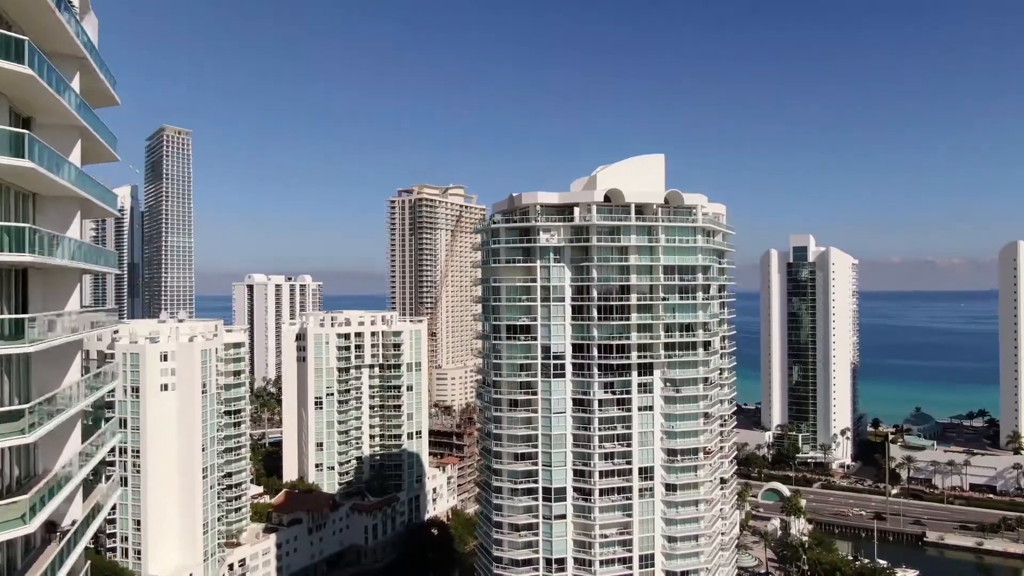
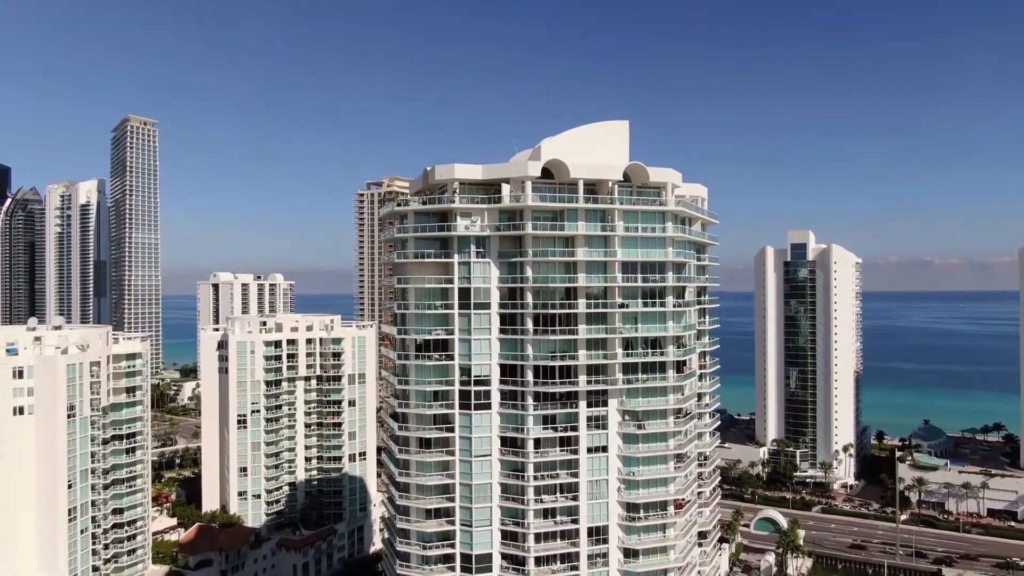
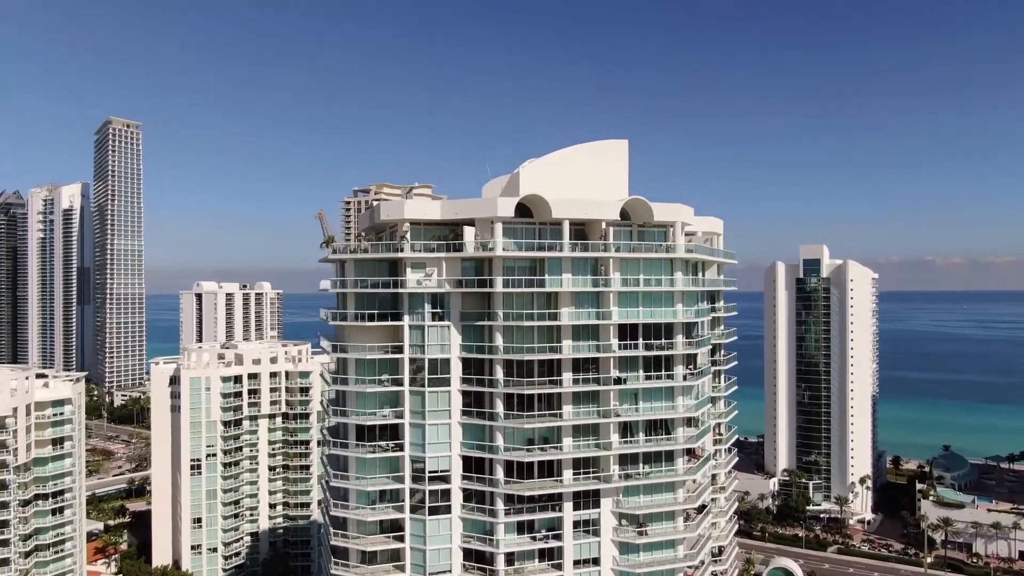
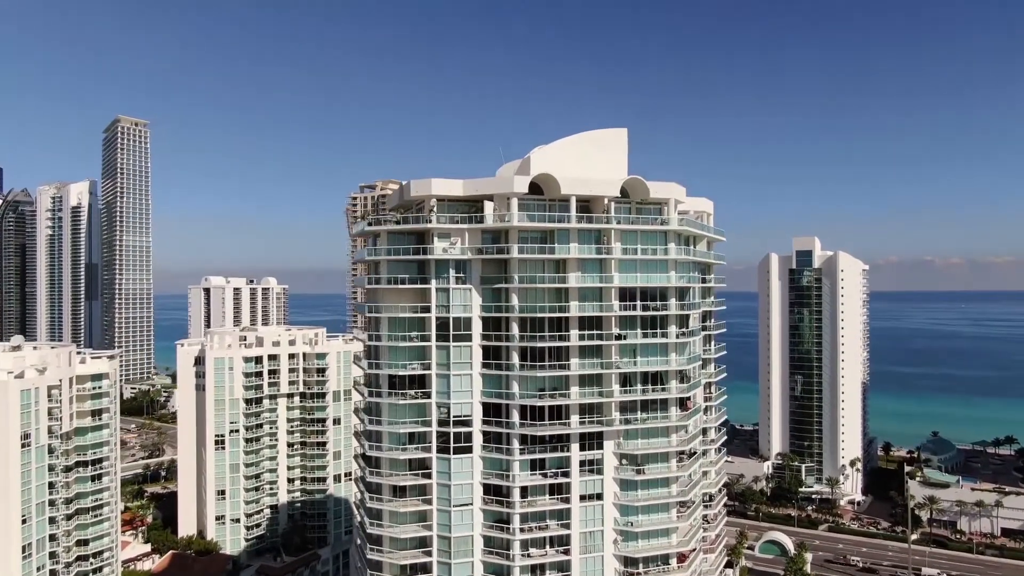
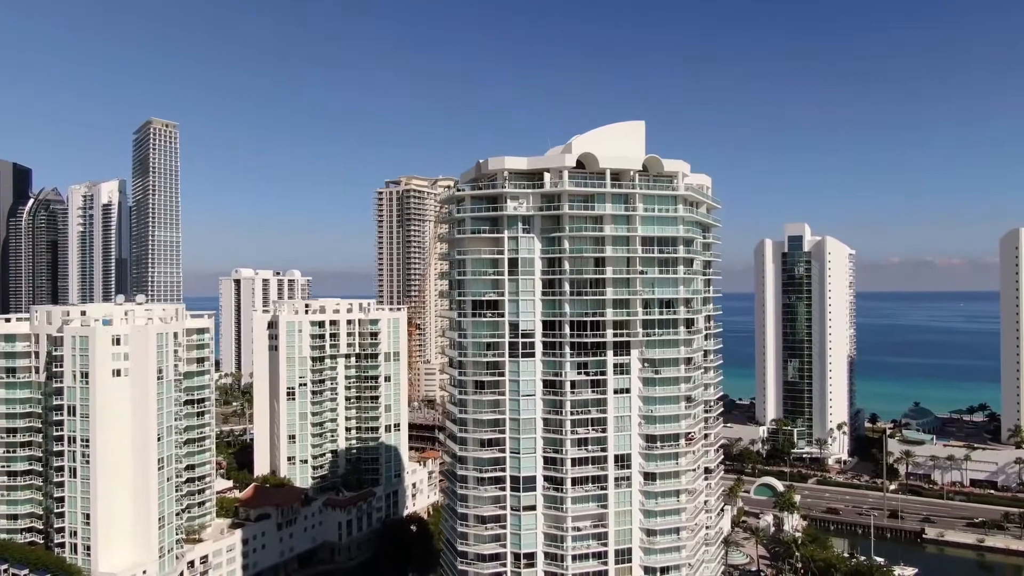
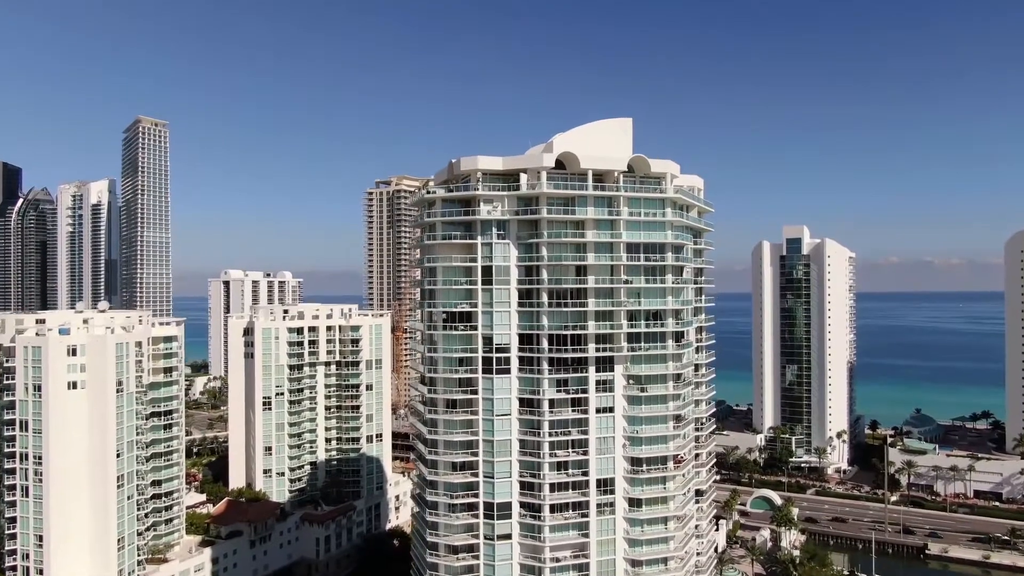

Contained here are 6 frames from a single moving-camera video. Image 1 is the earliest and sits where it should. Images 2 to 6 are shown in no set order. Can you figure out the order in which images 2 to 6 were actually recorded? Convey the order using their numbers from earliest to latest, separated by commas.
5, 6, 2, 4, 3
